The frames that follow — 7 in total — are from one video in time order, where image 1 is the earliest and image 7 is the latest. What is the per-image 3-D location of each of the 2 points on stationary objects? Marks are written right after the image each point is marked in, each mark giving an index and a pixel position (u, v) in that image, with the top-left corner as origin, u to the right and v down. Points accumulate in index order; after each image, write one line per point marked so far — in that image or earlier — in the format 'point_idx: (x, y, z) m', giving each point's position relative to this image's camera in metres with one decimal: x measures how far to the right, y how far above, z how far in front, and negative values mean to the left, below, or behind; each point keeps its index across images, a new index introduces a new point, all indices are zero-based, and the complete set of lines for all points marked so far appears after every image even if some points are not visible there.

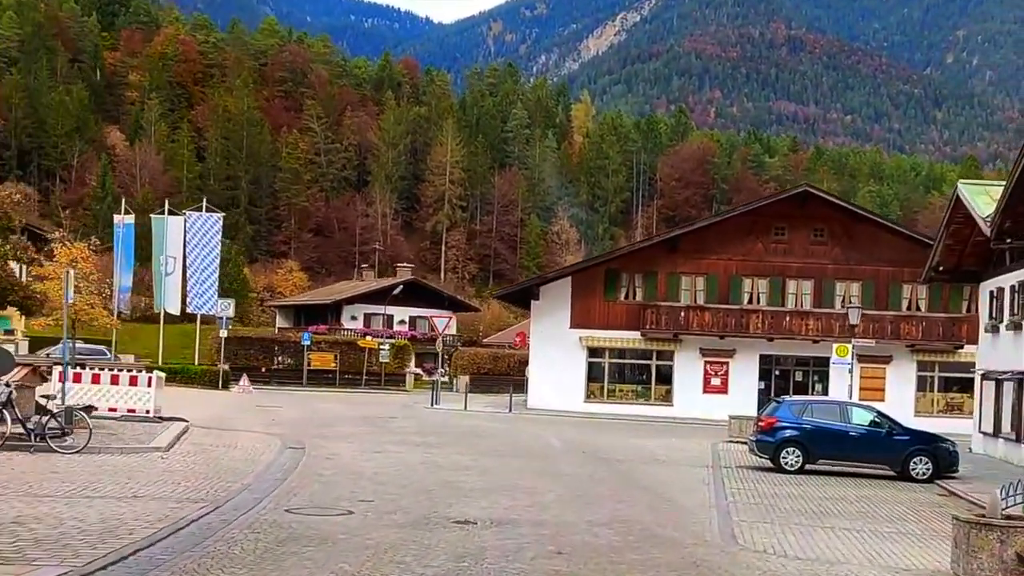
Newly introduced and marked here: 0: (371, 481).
0: (-2.4, -3.3, +19.6) m
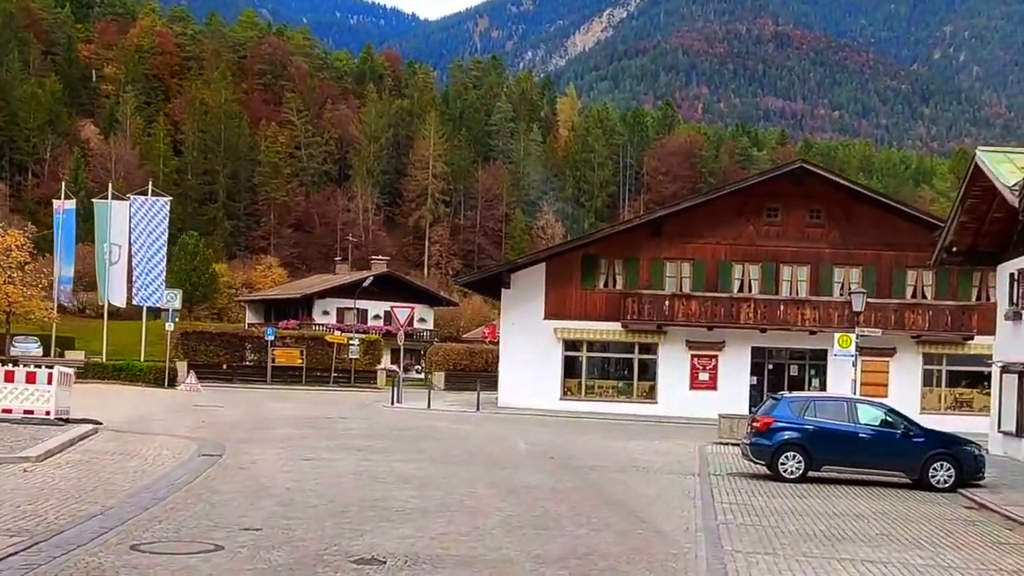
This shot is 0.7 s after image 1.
0: (-3.2, -2.9, +15.7) m
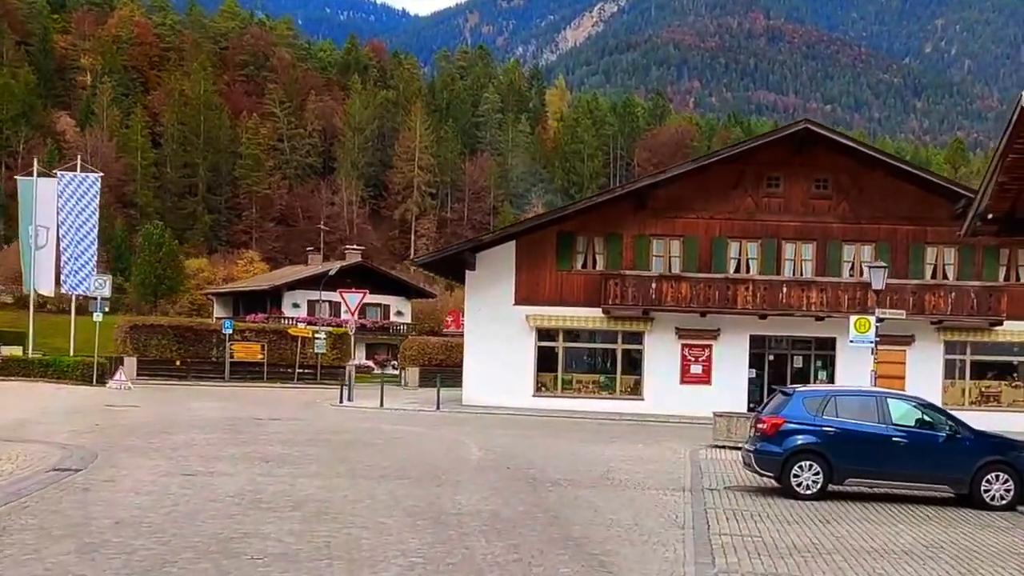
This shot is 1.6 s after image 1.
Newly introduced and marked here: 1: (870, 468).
0: (-4.1, -2.5, +10.9) m
1: (+5.5, -2.7, +17.7) m
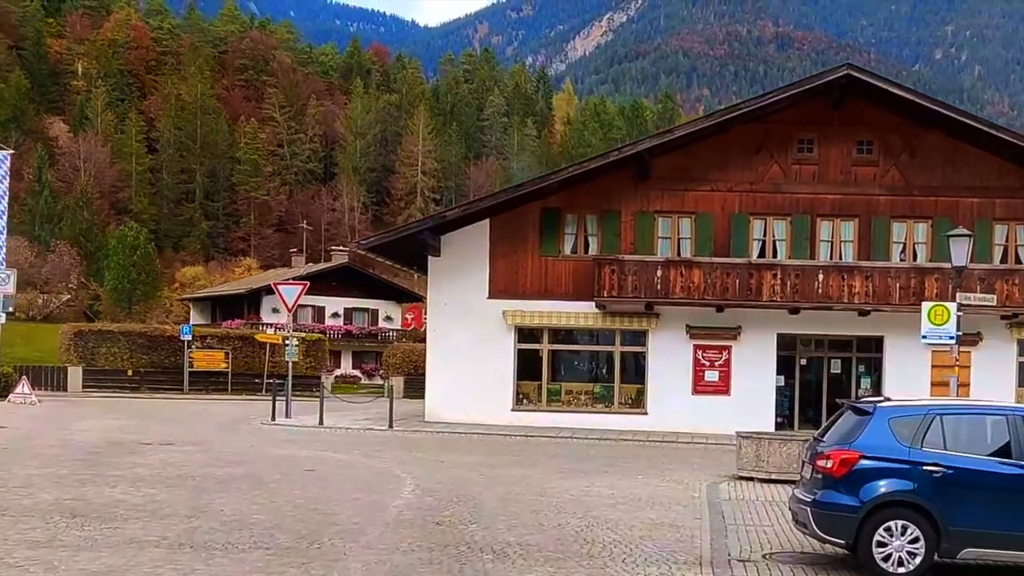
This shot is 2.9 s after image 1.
0: (-5.0, -2.0, +4.4) m
1: (+4.7, -2.3, +11.1) m
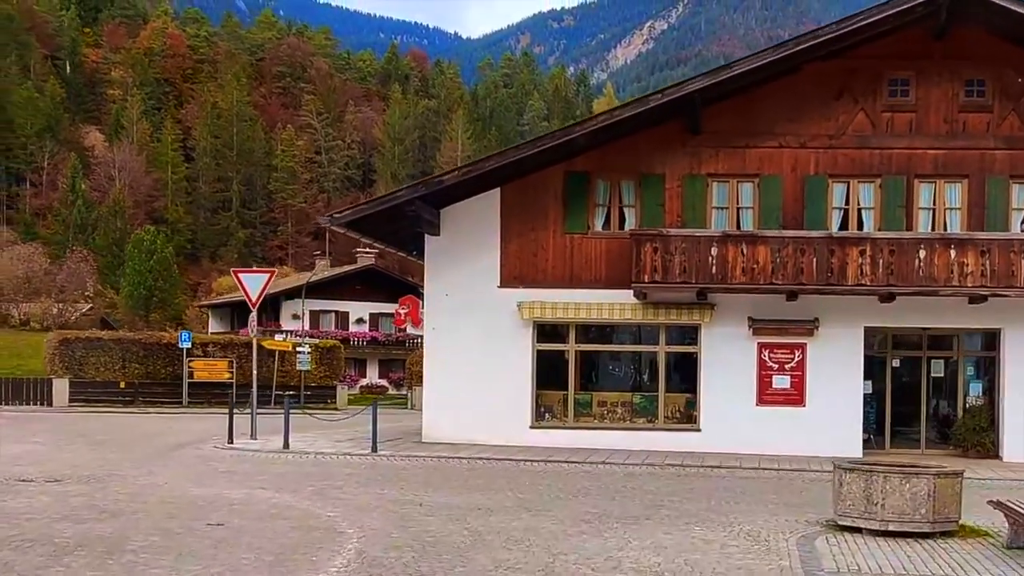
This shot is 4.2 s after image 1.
0: (-5.6, -1.6, -1.3) m
1: (+4.3, -1.8, +5.0) m
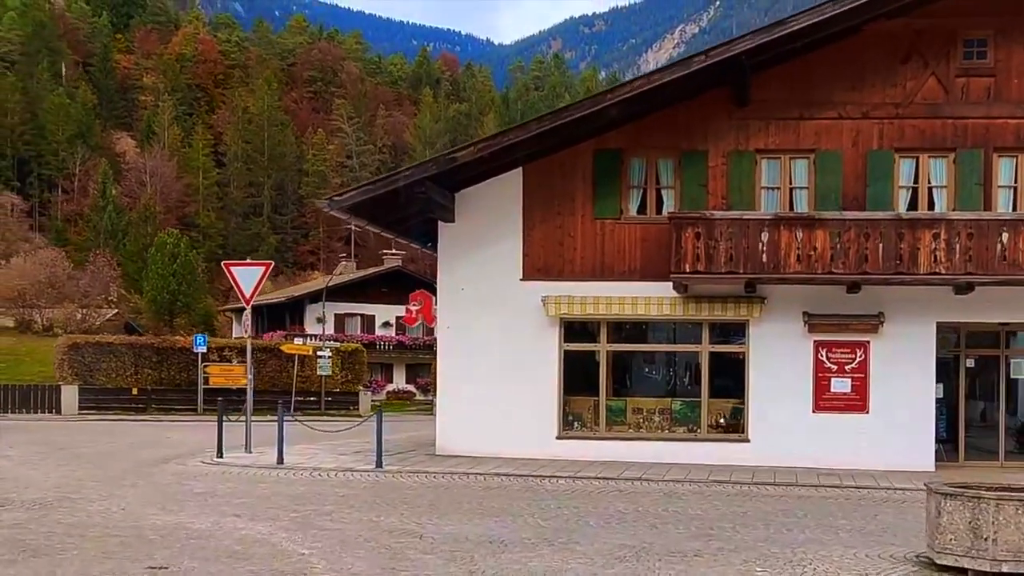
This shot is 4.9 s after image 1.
0: (-5.9, -1.4, -3.7) m
1: (+4.2, -1.6, +2.3) m
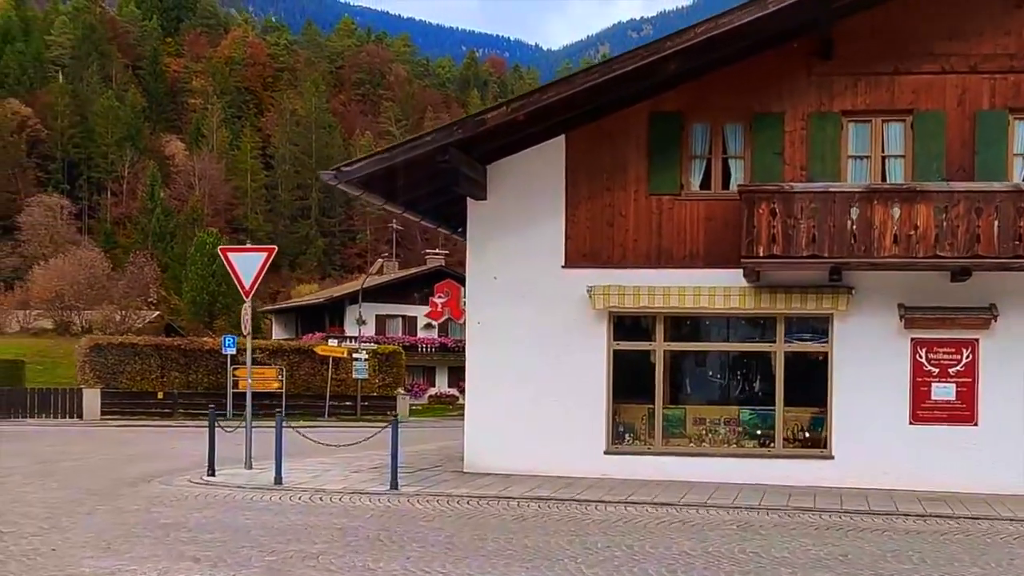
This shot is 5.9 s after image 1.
0: (-6.4, -1.2, -6.4) m
1: (+4.0, -1.3, -0.9) m
